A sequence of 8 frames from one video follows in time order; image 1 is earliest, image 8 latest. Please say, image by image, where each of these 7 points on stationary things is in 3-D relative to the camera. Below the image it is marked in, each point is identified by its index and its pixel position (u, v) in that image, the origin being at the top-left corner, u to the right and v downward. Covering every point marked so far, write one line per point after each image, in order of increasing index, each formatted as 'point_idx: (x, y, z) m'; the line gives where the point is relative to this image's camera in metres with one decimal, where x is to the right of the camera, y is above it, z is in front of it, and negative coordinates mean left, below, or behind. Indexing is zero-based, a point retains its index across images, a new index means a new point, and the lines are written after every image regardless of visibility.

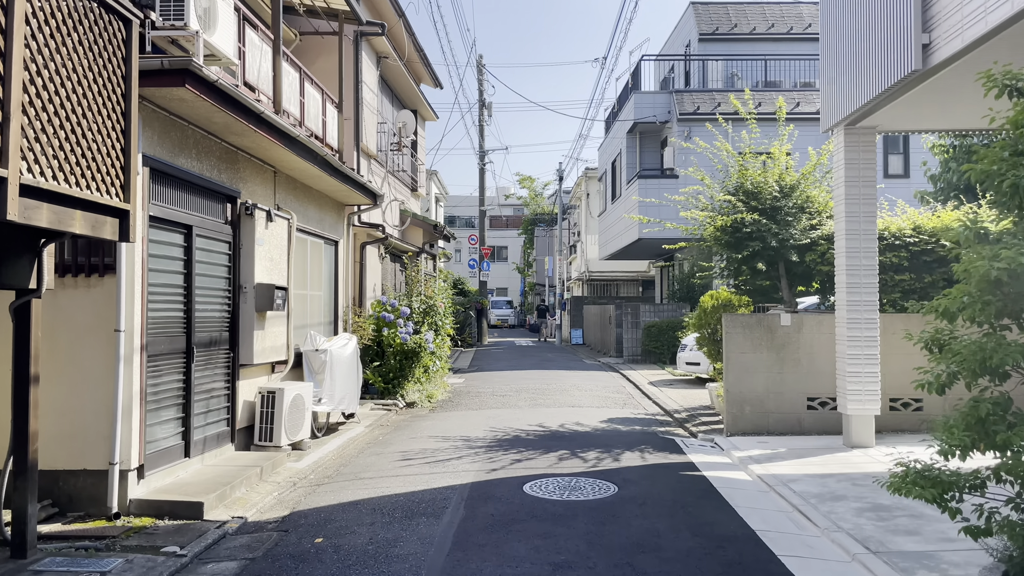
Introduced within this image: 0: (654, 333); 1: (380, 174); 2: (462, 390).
0: (+3.4, -1.1, +19.3) m
1: (-2.2, +1.9, +13.4) m
2: (-0.9, -1.8, +14.3) m
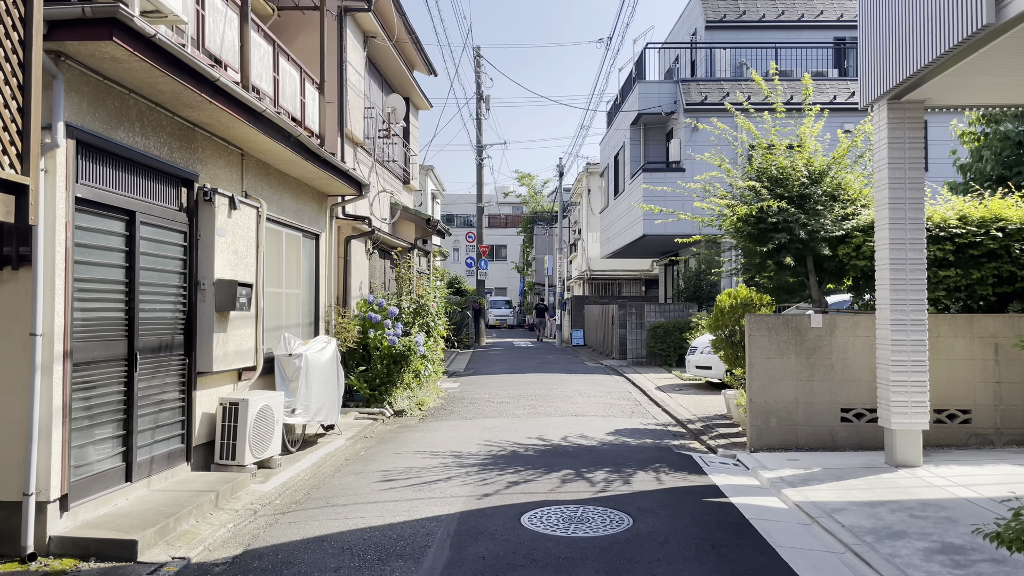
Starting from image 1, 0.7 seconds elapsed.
0: (+3.3, -1.1, +18.3) m
1: (-2.2, +1.9, +12.4) m
2: (-0.9, -1.8, +13.3) m
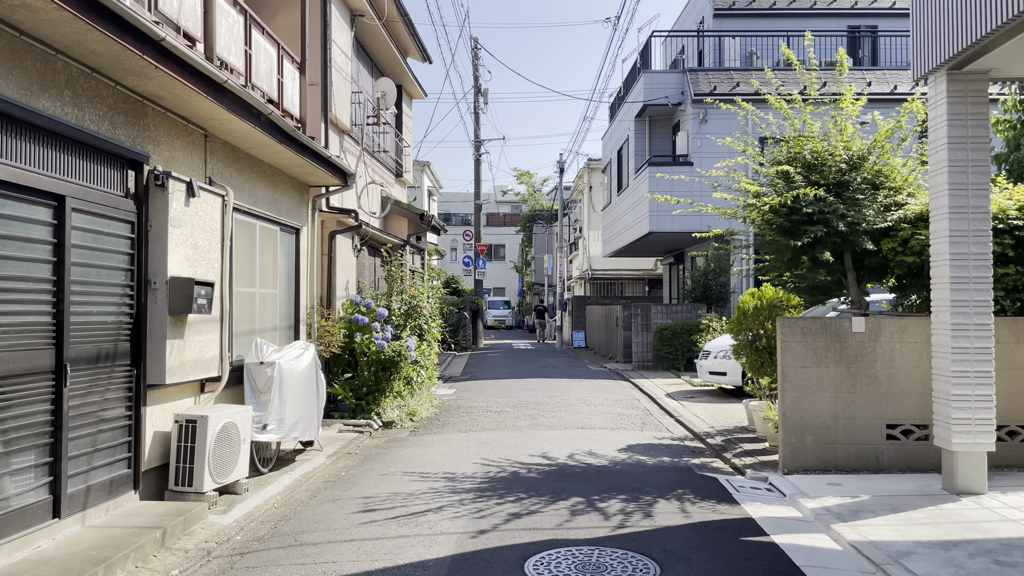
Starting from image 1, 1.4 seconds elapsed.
0: (+3.3, -1.0, +17.3) m
1: (-2.2, +1.9, +11.5) m
2: (-0.9, -1.8, +12.3) m
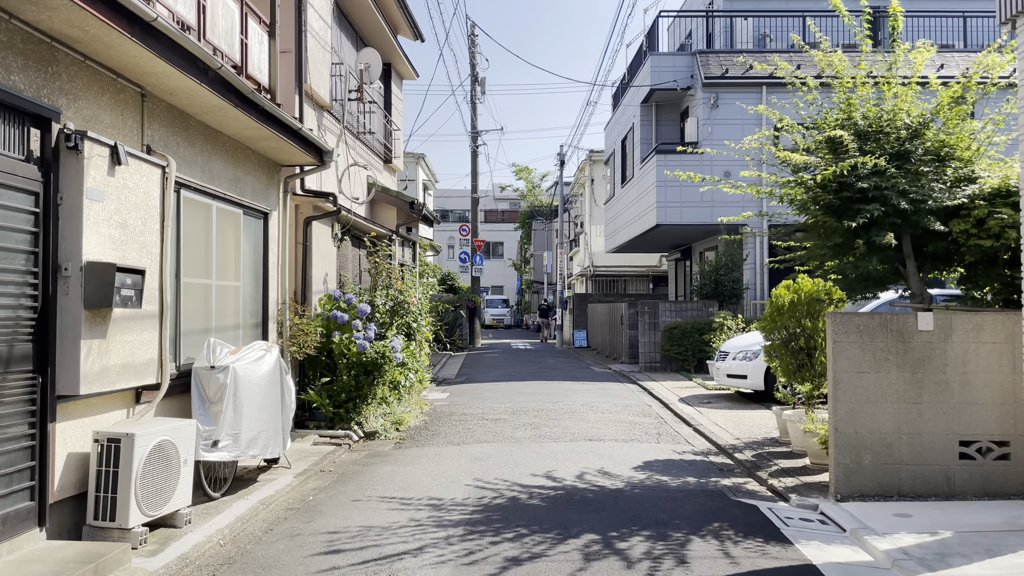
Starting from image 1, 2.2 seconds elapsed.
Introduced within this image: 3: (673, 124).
0: (+3.3, -1.0, +16.2) m
1: (-2.2, +2.0, +10.3) m
2: (-0.9, -1.7, +11.1) m
3: (+3.8, +3.9, +19.3) m
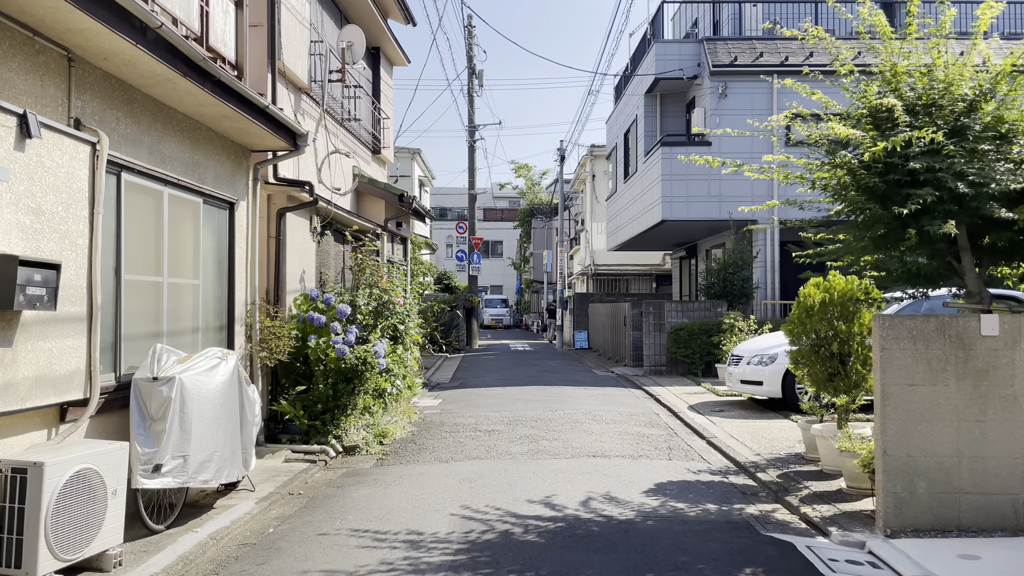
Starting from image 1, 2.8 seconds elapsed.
0: (+3.2, -0.9, +15.3) m
1: (-2.3, +2.0, +9.4) m
2: (-1.0, -1.7, +10.2) m
3: (+3.8, +3.9, +18.4) m
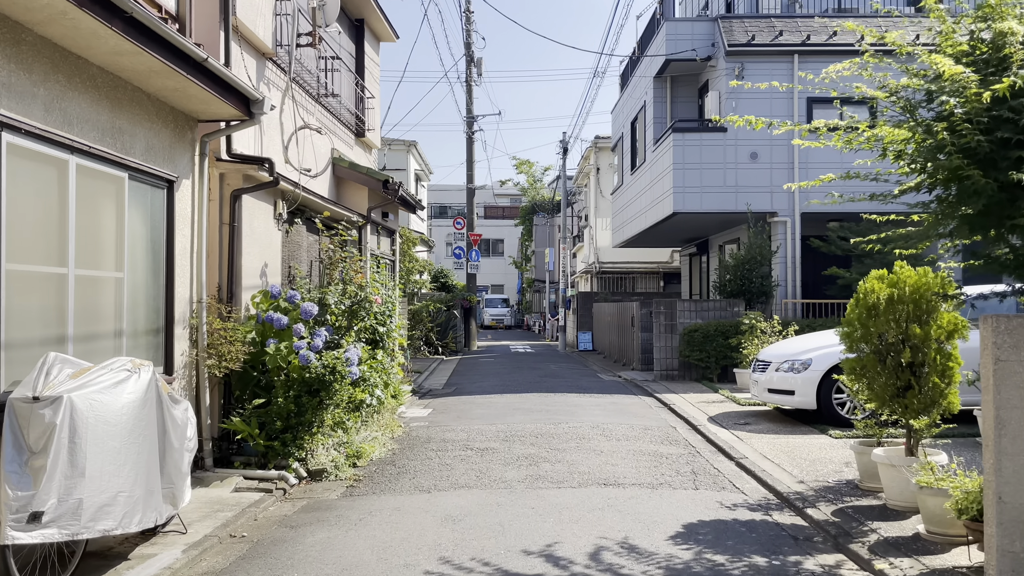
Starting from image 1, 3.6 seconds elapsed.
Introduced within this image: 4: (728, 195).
0: (+3.2, -0.9, +14.0) m
1: (-2.3, +2.0, +8.2) m
2: (-1.0, -1.6, +9.0) m
3: (+3.8, +4.0, +17.2) m
4: (+4.1, +1.8, +15.2) m
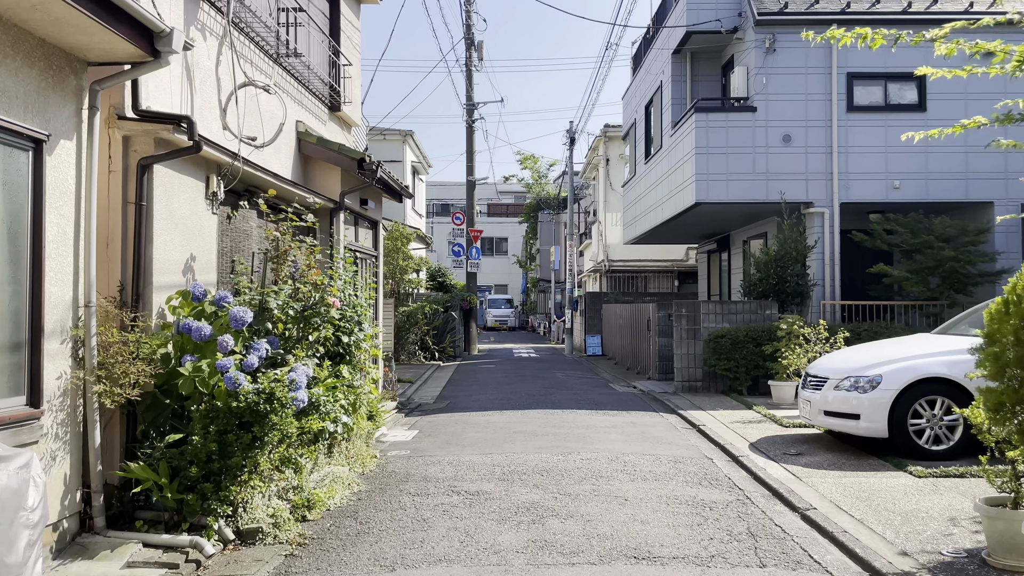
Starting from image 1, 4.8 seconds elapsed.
0: (+3.2, -0.9, +12.3) m
1: (-2.3, +2.0, +6.5) m
2: (-1.0, -1.6, +7.3) m
3: (+3.8, +4.0, +15.4) m
4: (+4.1, +1.8, +13.5) m
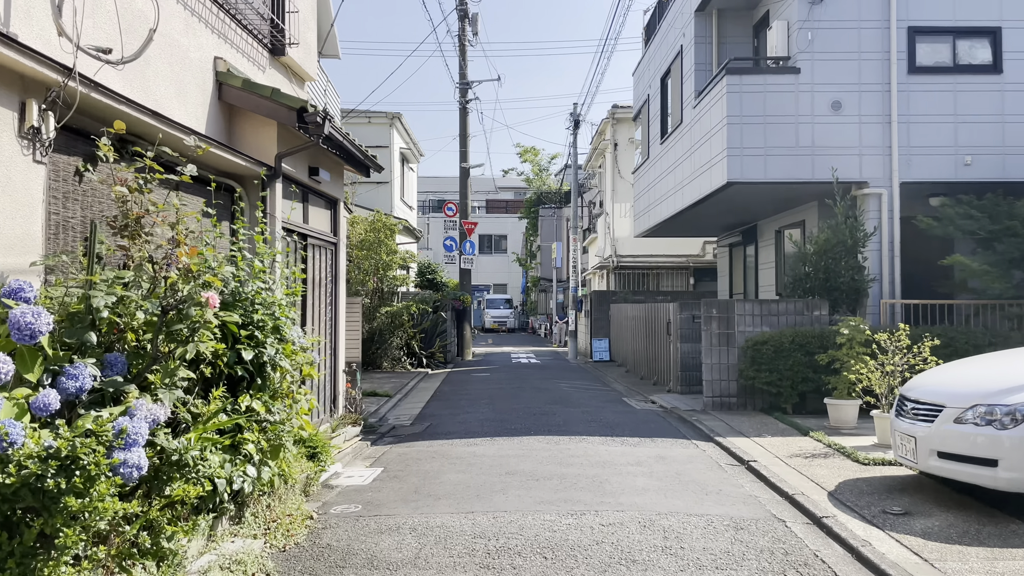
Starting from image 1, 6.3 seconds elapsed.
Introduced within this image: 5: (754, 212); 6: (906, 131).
0: (+3.2, -0.8, +10.1) m
1: (-2.4, +2.1, +4.3) m
2: (-1.1, -1.6, +5.1) m
3: (+3.8, +4.0, +13.2) m
4: (+4.0, +1.8, +11.3) m
5: (+4.4, +1.4, +14.4) m
6: (+5.5, +2.2, +11.3) m
